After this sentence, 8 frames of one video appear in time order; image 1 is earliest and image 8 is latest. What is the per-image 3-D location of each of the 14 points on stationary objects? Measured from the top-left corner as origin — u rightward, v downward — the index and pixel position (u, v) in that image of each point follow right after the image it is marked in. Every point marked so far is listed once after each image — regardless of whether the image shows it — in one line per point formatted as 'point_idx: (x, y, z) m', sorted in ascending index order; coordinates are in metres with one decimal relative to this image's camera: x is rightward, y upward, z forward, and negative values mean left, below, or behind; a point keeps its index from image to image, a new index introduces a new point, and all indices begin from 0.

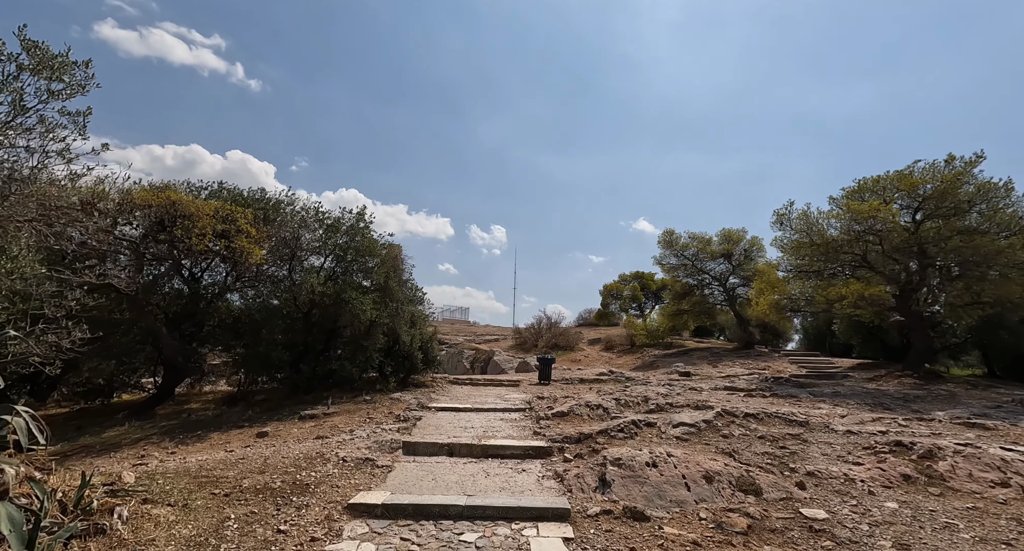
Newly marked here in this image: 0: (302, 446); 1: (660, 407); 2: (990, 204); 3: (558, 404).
0: (-3.0, -2.5, +6.5) m
1: (+2.8, -2.5, +8.5) m
2: (+12.6, +1.9, +11.7) m
3: (+1.0, -2.7, +9.4) m
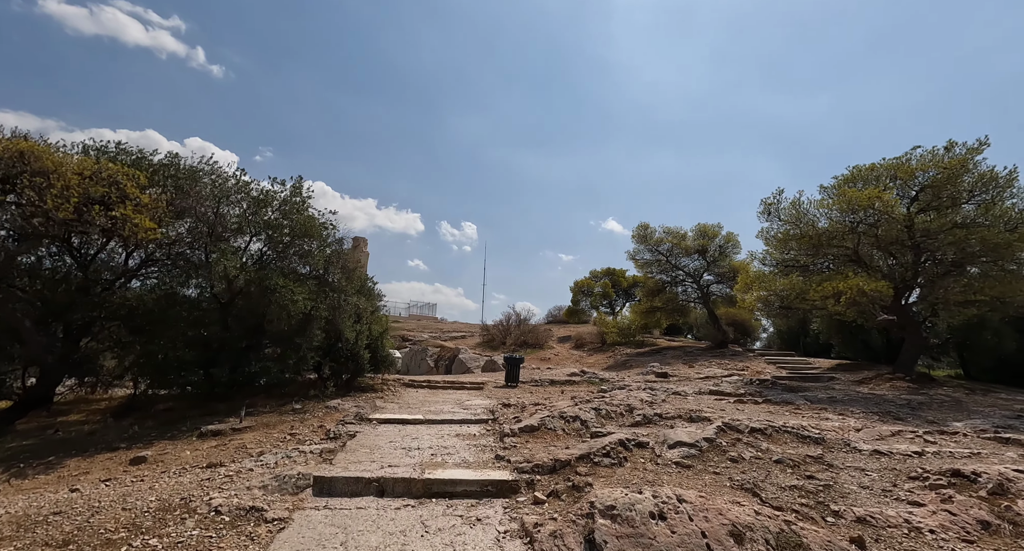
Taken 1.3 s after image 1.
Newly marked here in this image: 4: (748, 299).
0: (-3.5, -2.2, +4.7) m
1: (+2.2, -2.3, +7.1) m
2: (+11.8, +2.0, +11.0) m
3: (+0.2, -2.5, +7.9) m
4: (+8.0, -0.8, +15.2) m
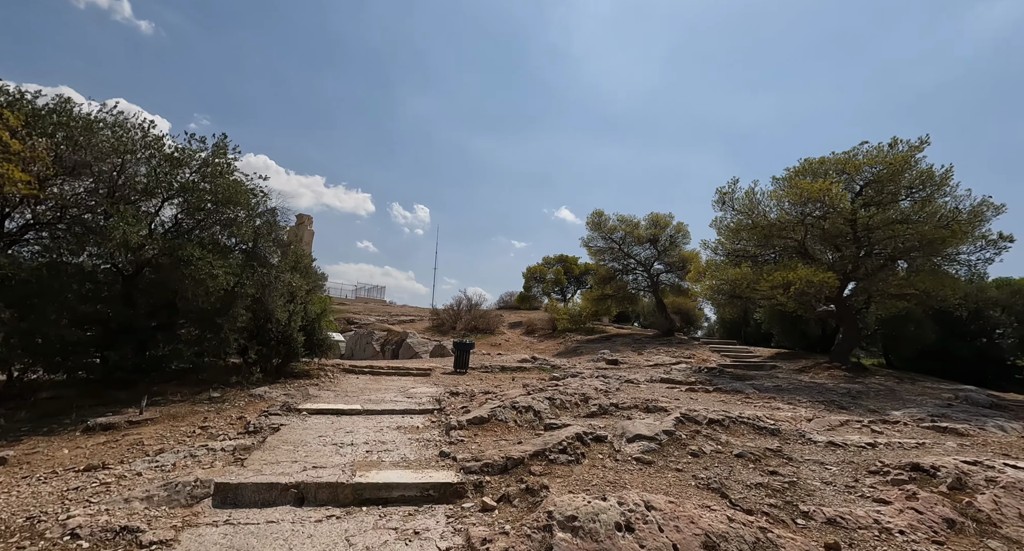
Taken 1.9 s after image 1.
0: (-4.0, -1.8, +3.8) m
1: (+1.4, -2.0, +6.8) m
2: (+10.7, +2.1, +11.5) m
3: (-0.6, -2.1, +7.4) m
4: (+6.4, -0.4, +15.3) m
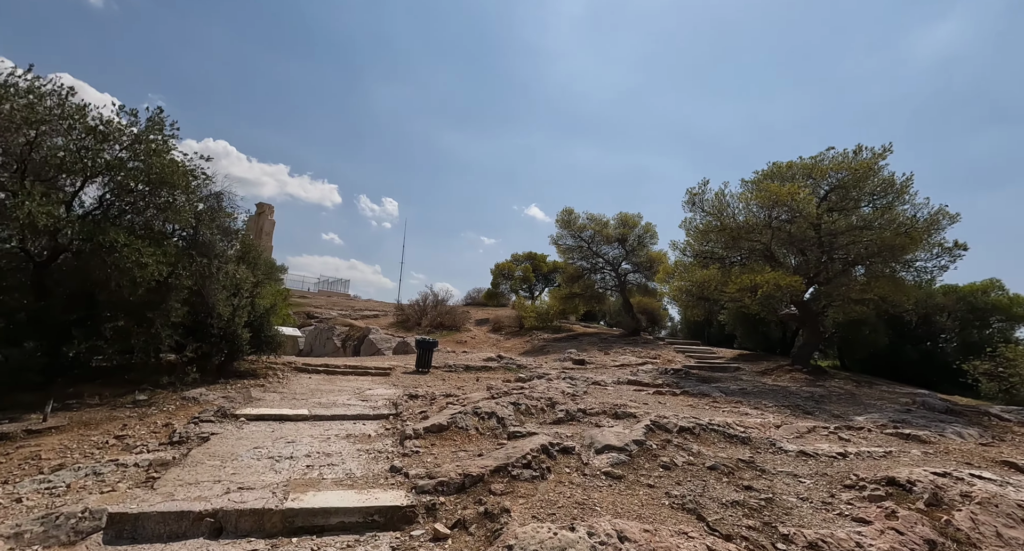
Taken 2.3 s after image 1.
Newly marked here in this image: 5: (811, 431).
0: (-4.3, -1.7, +3.1) m
1: (+0.8, -2.0, +6.4) m
2: (+9.9, +2.0, +11.8) m
3: (-1.2, -2.1, +6.9) m
4: (+5.3, -0.5, +15.3) m
5: (+4.4, -2.3, +6.6) m
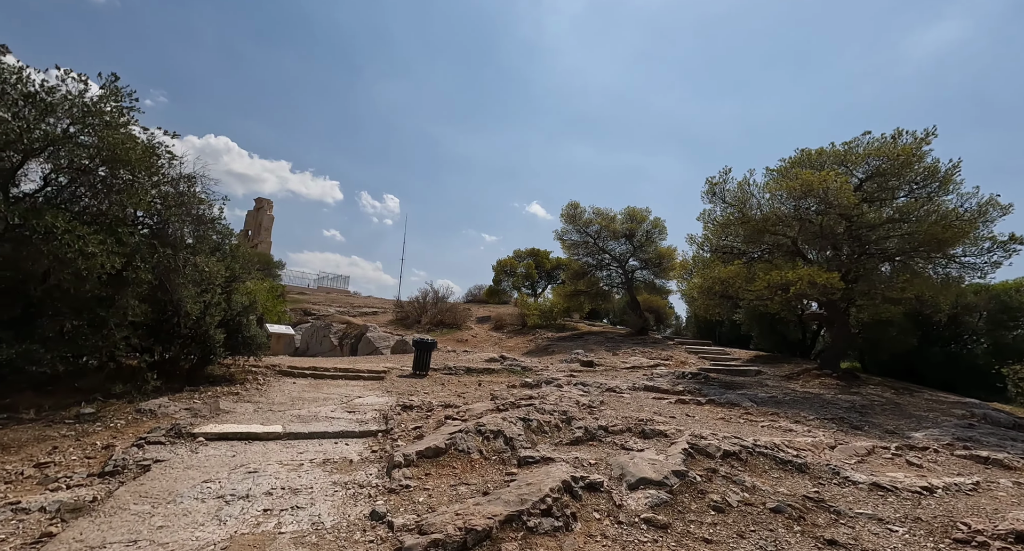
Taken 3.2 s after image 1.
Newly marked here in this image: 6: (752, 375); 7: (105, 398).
0: (-4.2, -1.6, +2.1) m
1: (+1.0, -2.0, +5.4) m
2: (+10.0, +2.1, +10.7) m
3: (-1.1, -2.0, +5.9) m
4: (+5.4, -0.3, +14.3) m
5: (+4.5, -2.2, +5.6) m
6: (+6.7, -2.8, +12.5) m
7: (-5.6, -1.7, +6.2) m
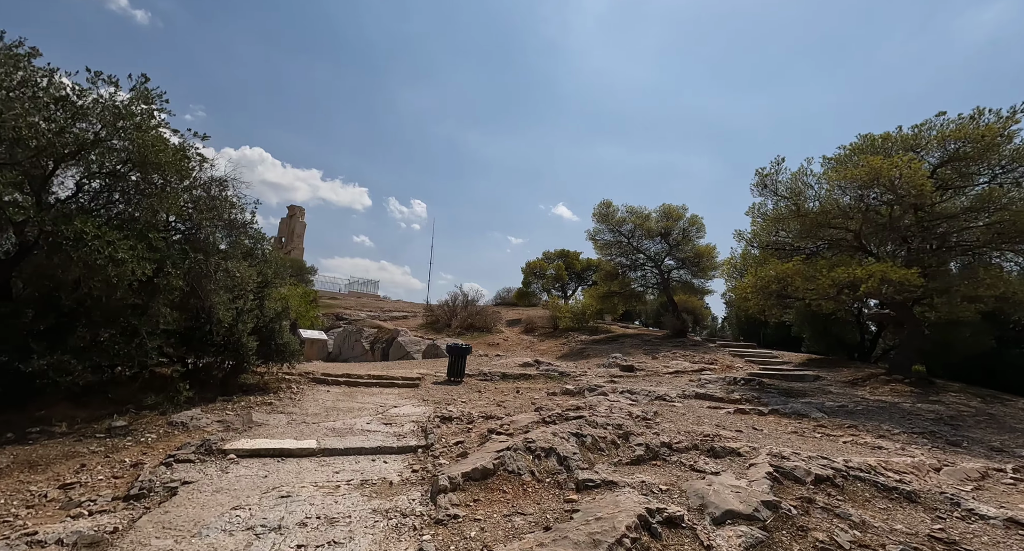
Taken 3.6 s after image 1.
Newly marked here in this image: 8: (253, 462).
0: (-3.9, -1.7, +1.8) m
1: (+1.5, -1.9, +4.8) m
2: (+10.8, +2.2, +9.6) m
3: (-0.5, -2.0, +5.4) m
4: (+6.5, -0.3, +13.4) m
5: (+5.1, -2.2, +4.8) m
6: (+7.7, -2.7, +11.6) m
7: (-5.0, -1.8, +6.0) m
8: (-2.7, -1.9, +4.6) m
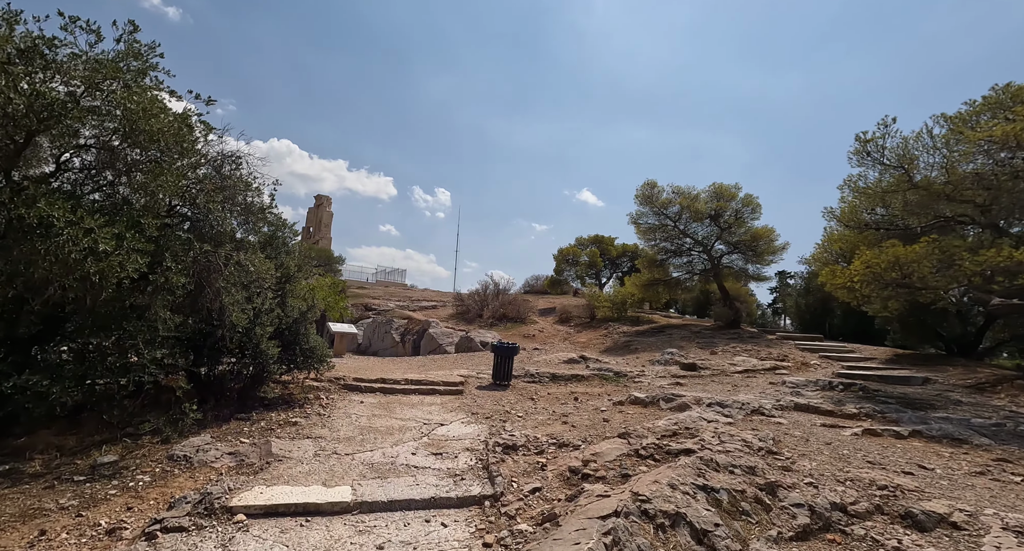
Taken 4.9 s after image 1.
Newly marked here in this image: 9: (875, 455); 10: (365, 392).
0: (-3.2, -1.8, +0.6) m
1: (+2.4, -1.9, +3.4) m
2: (+11.8, +2.5, +7.5) m
3: (+0.4, -1.9, +4.1) m
4: (+7.7, +0.1, +11.6) m
5: (+5.9, -2.0, +3.1) m
6: (+8.9, -2.4, +9.8) m
7: (-4.1, -1.8, +4.9) m
8: (-1.8, -1.9, +3.4) m
9: (+4.1, -2.0, +5.0) m
10: (-2.6, -2.1, +7.9) m
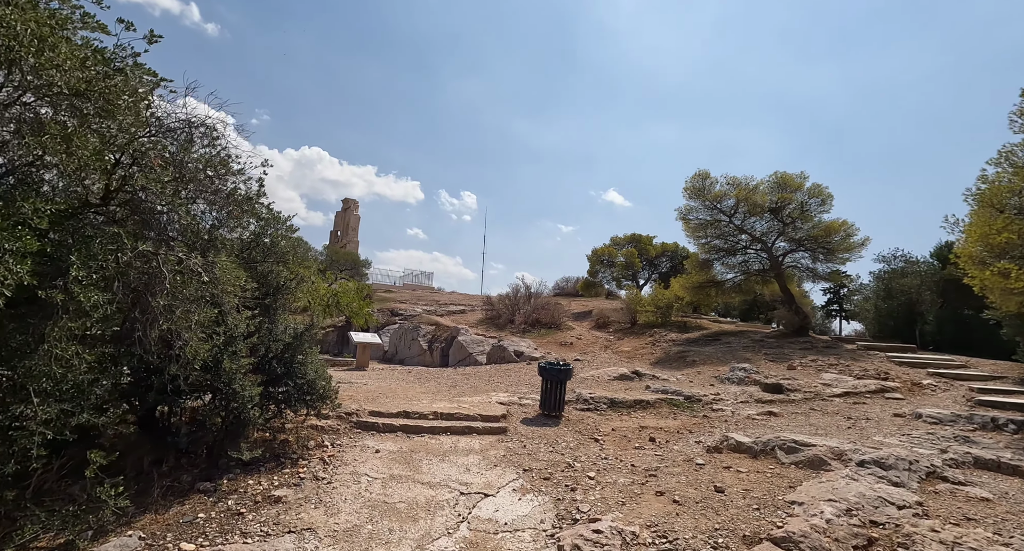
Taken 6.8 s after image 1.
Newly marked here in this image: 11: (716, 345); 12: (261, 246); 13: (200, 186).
0: (-2.8, -1.9, -1.1) m
1: (+2.9, -1.9, +1.3) m
2: (+12.6, +2.5, +4.9) m
3: (+1.0, -2.0, +2.1) m
4: (+8.7, 0.0, +9.2) m
5: (+6.4, -2.0, +0.8) m
6: (+9.8, -2.4, +7.3) m
7: (-3.4, -1.9, +3.2) m
8: (-1.3, -2.0, +1.5) m
9: (+4.8, -2.0, +2.9) m
10: (-1.8, -2.2, +6.1) m
11: (+8.1, -2.8, +17.8) m
12: (-2.9, +0.4, +5.3) m
13: (-3.2, +0.9, +4.5) m
